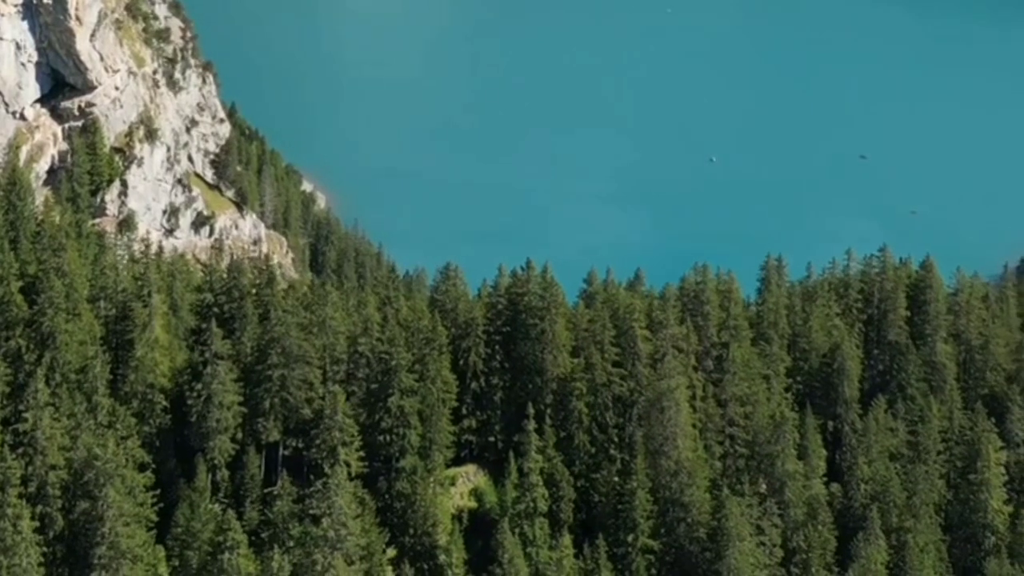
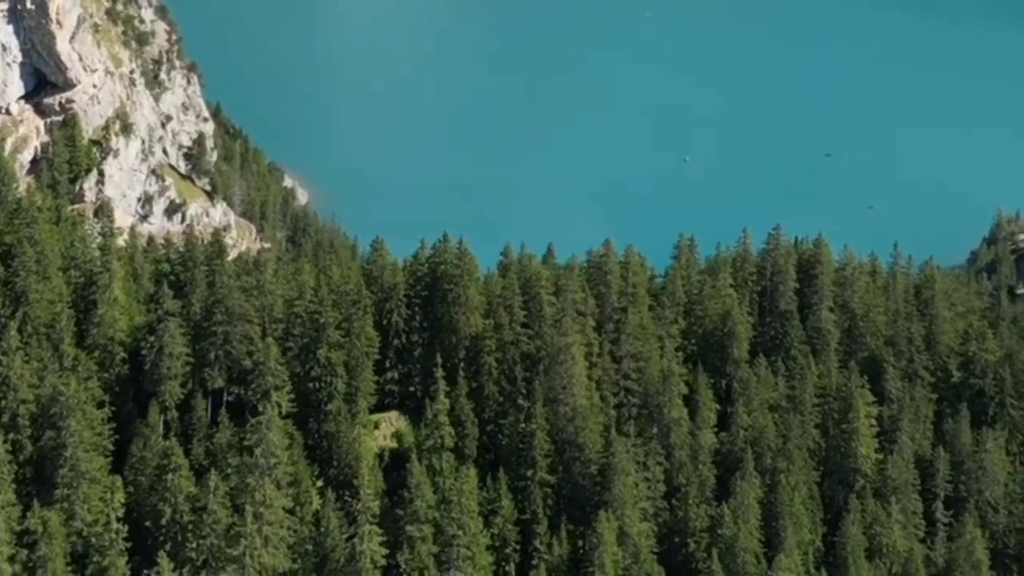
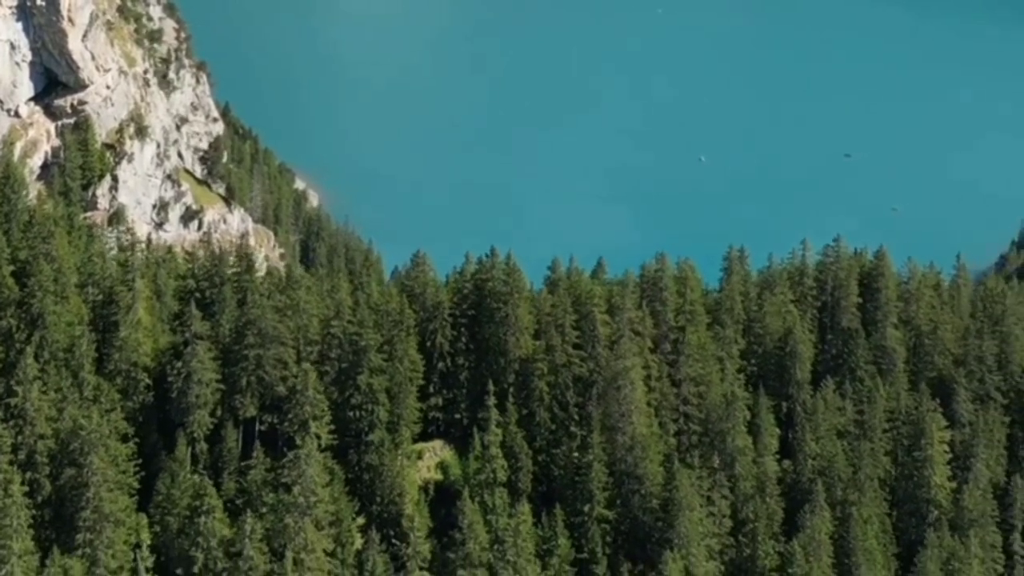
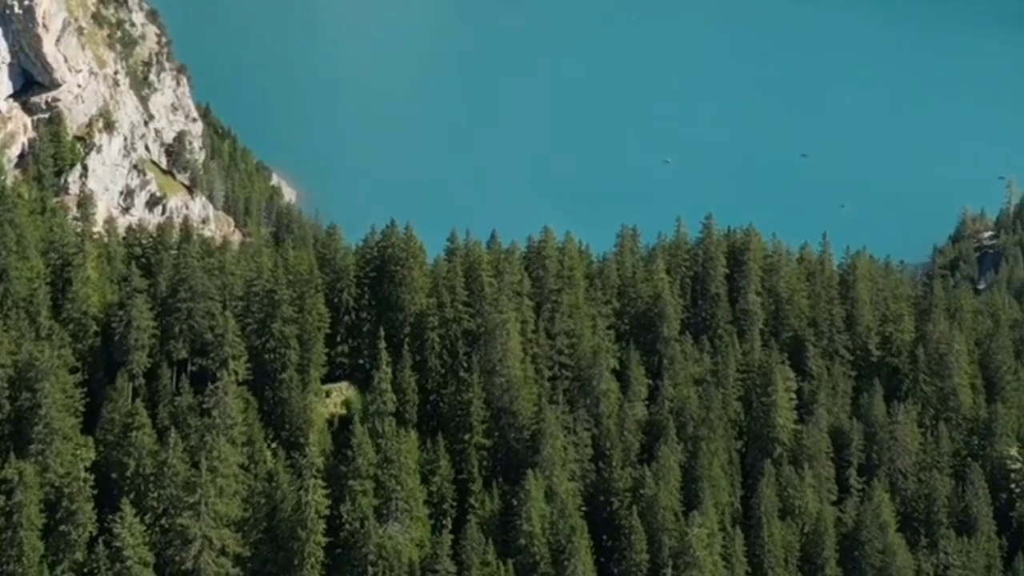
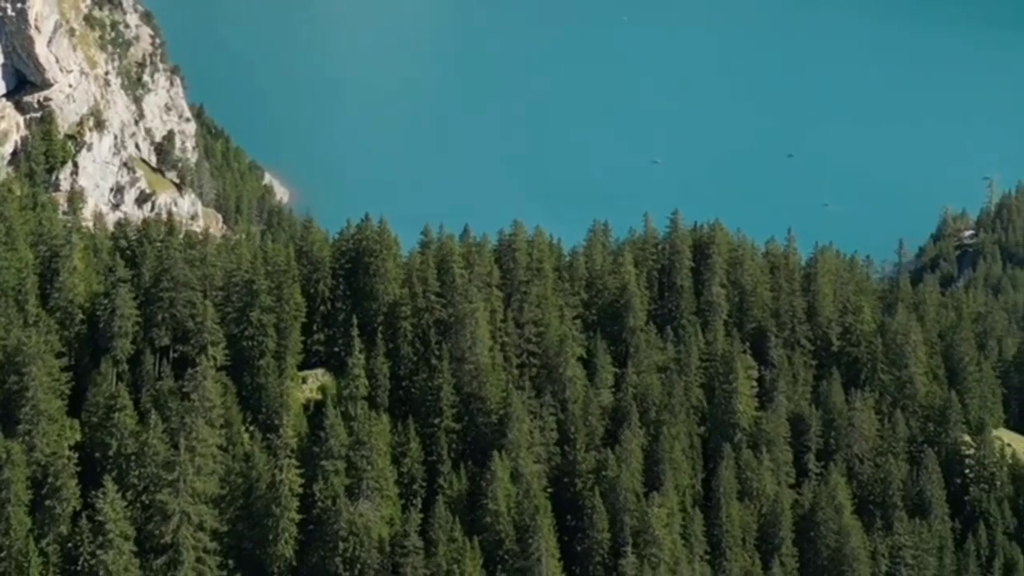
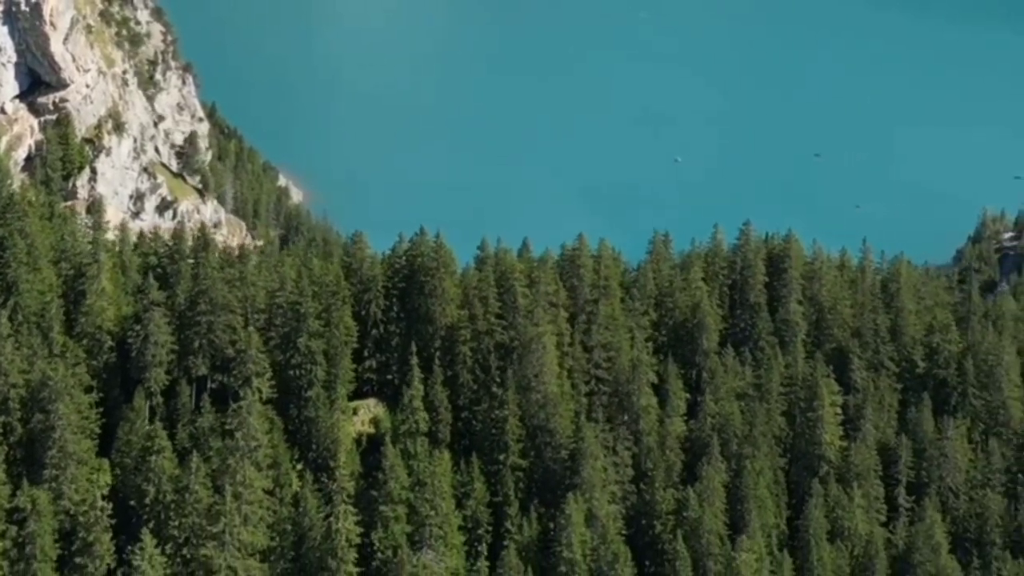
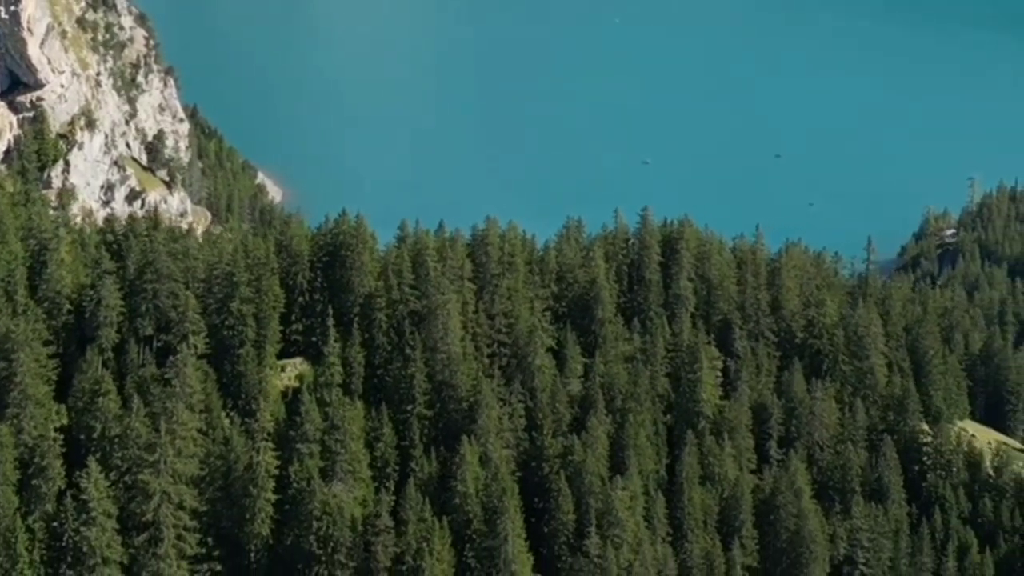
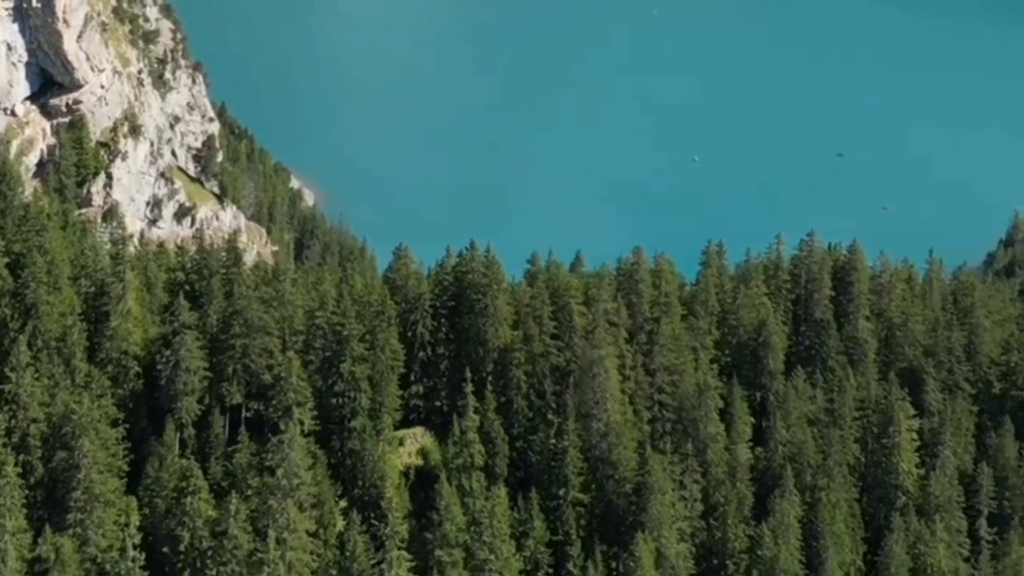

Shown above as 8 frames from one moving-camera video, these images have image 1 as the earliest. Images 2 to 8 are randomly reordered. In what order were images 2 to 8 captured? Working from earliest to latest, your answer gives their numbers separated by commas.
3, 8, 2, 6, 4, 5, 7
